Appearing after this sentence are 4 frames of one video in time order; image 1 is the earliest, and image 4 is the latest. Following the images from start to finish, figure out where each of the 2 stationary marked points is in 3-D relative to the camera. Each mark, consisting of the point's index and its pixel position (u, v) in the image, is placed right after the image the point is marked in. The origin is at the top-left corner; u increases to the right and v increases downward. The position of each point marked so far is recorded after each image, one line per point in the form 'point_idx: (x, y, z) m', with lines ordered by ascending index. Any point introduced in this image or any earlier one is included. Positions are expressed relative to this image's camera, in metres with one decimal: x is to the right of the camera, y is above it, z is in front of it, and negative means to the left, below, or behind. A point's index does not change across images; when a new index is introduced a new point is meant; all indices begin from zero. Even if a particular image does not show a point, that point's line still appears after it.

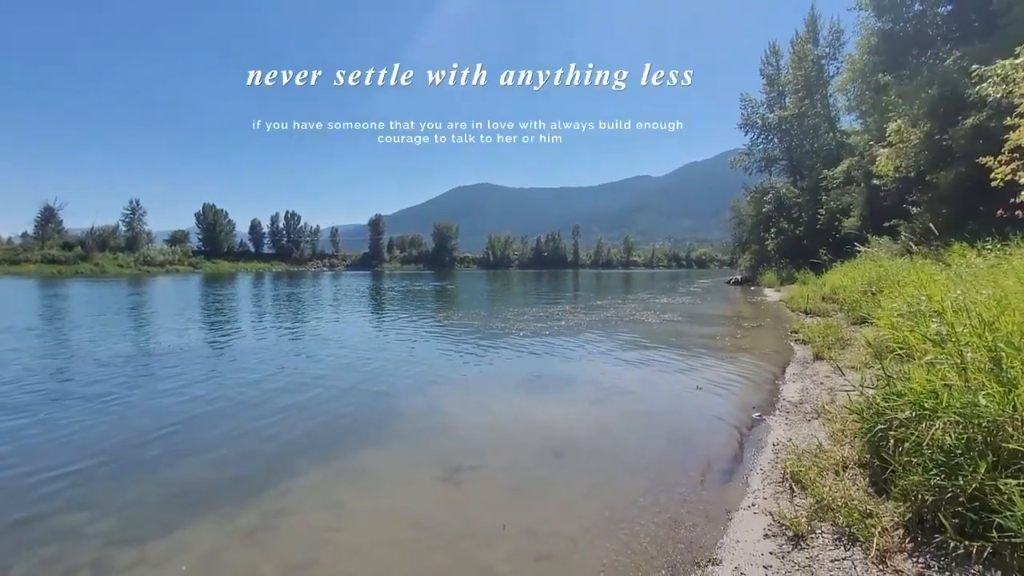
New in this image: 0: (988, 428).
0: (+5.5, -1.6, +5.5) m
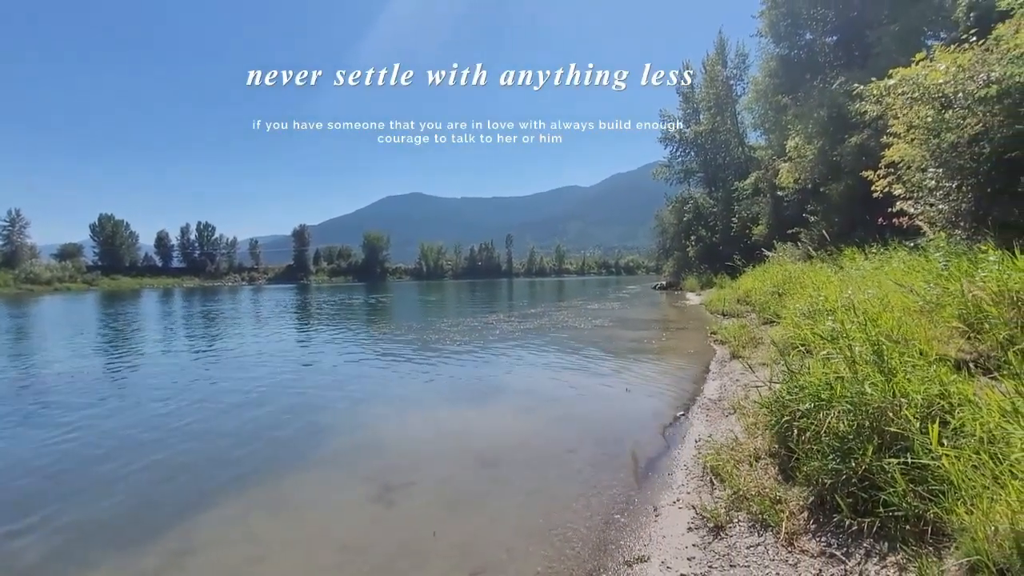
0: (+4.7, -1.6, +6.1) m
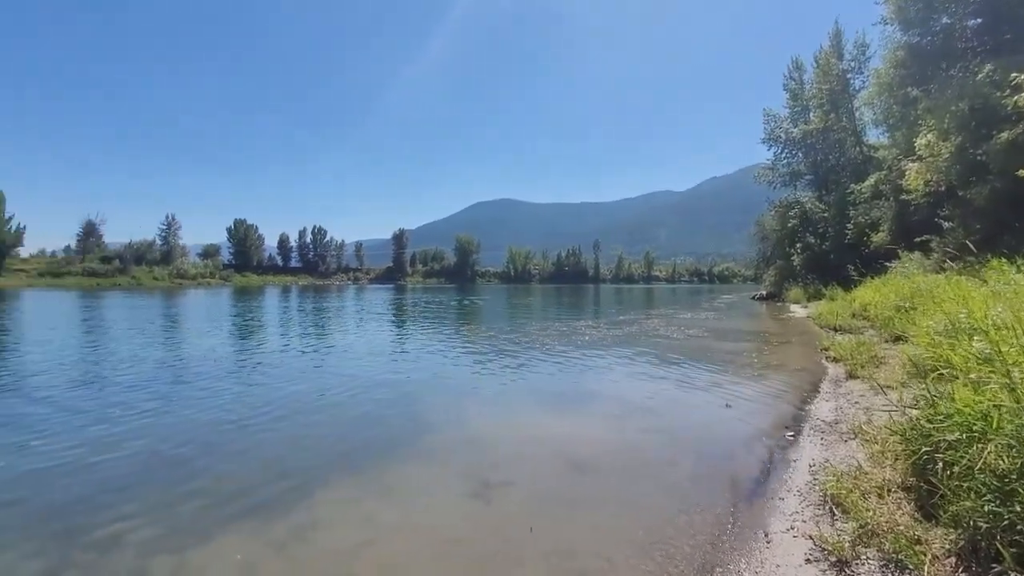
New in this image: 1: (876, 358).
0: (+5.9, -1.8, +5.3) m
1: (+11.2, -2.1, +14.6) m
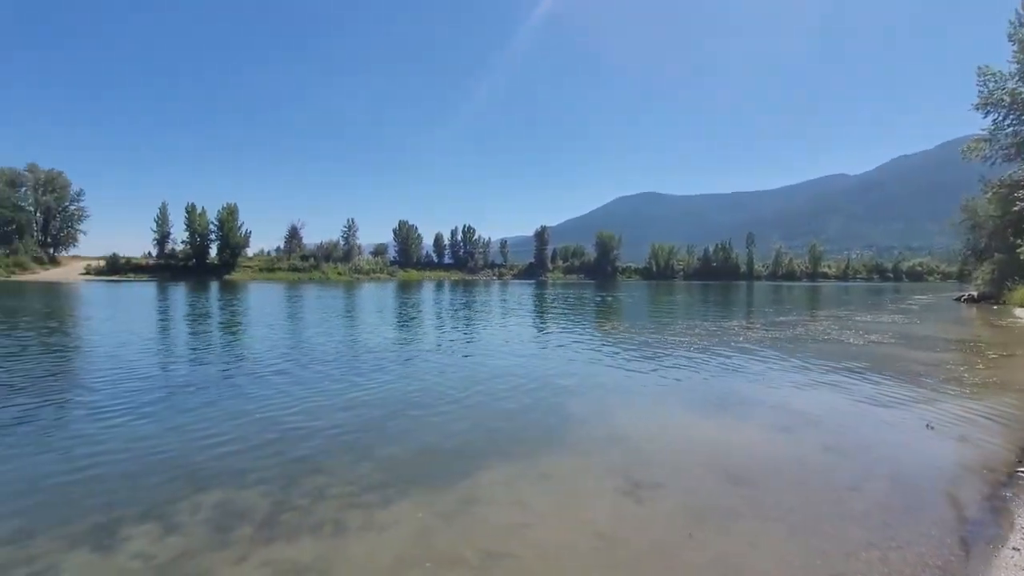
0: (+7.5, -1.9, +3.5) m
1: (+15.1, -2.2, +11.1) m
